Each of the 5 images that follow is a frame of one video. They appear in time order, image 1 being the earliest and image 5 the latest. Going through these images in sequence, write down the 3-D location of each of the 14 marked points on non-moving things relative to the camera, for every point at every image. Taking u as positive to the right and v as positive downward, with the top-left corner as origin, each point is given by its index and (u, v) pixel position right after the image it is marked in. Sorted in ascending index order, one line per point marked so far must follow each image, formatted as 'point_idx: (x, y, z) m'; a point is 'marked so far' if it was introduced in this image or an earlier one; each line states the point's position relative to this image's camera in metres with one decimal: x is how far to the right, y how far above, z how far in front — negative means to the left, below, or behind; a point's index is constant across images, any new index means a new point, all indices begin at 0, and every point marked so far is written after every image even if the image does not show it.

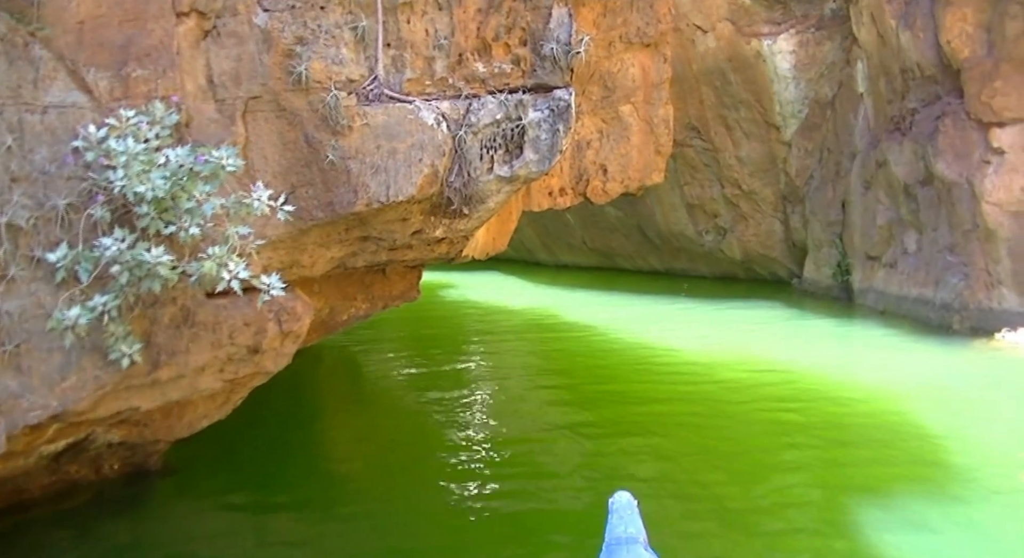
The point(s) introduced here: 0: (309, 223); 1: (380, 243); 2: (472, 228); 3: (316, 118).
0: (-1.1, +0.3, +5.1) m
1: (-0.8, +0.2, +5.6) m
2: (-0.3, +0.3, +5.8) m
3: (-1.0, +0.8, +5.1) m
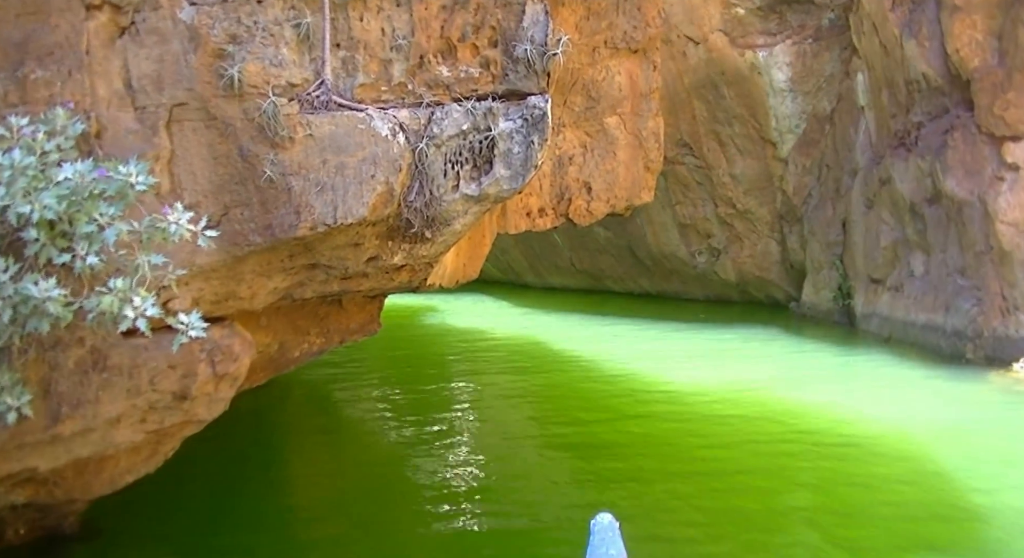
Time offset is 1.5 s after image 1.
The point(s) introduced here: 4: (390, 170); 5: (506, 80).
0: (-1.2, +0.1, +4.4) m
1: (-0.9, 0.0, +4.9) m
2: (-0.4, +0.1, +5.2) m
3: (-1.2, +0.7, +4.4) m
4: (-0.6, +0.5, +4.6) m
5: (0.0, +1.1, +5.1) m
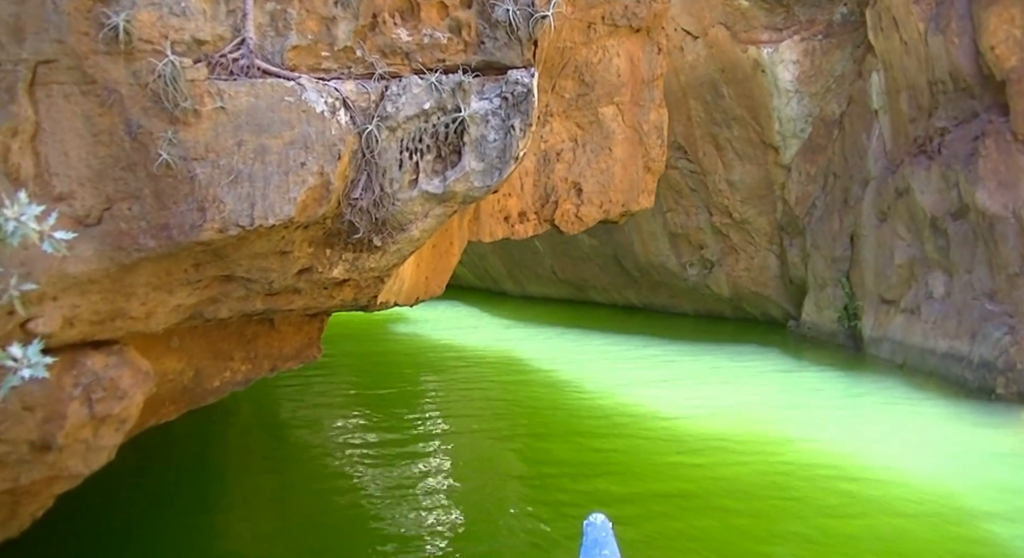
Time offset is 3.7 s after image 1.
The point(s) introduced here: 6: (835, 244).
0: (-1.3, +0.1, +3.4) m
1: (-1.1, 0.0, +3.9) m
2: (-0.5, +0.1, +4.1) m
3: (-1.3, +0.6, +3.3) m
4: (-0.7, +0.4, +3.5) m
5: (-0.1, +1.0, +4.1) m
6: (+3.8, +0.4, +11.1) m
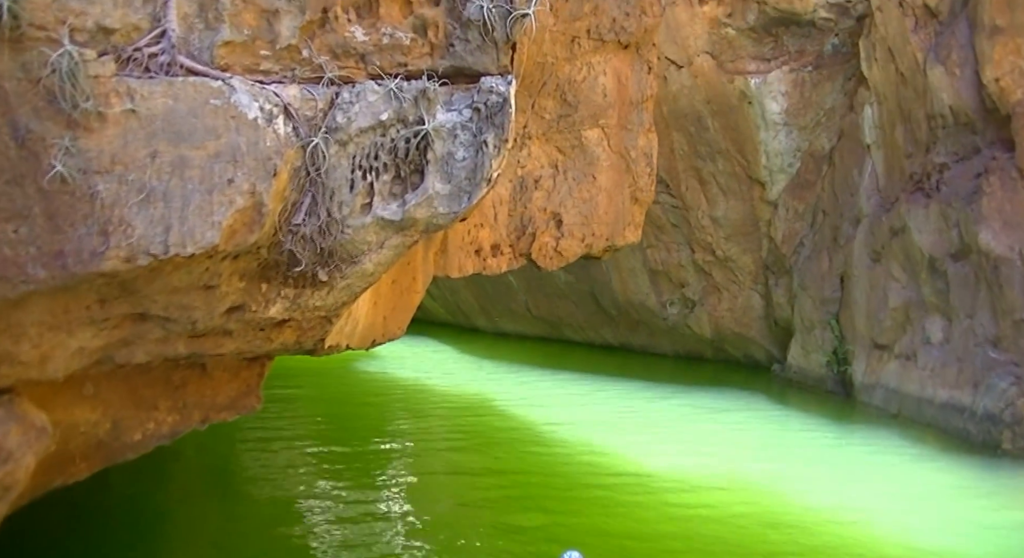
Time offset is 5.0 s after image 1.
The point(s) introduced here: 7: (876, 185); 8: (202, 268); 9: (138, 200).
0: (-1.4, 0.0, +2.7) m
1: (-1.2, -0.2, +3.2) m
2: (-0.6, -0.1, +3.5) m
3: (-1.4, +0.5, +2.7) m
4: (-0.8, +0.3, +2.9) m
5: (-0.2, +0.8, +3.5) m
6: (+3.5, -0.1, +10.7) m
7: (+3.7, +0.9, +9.7) m
8: (-1.0, 0.0, +3.0) m
9: (-1.1, +0.2, +2.8) m
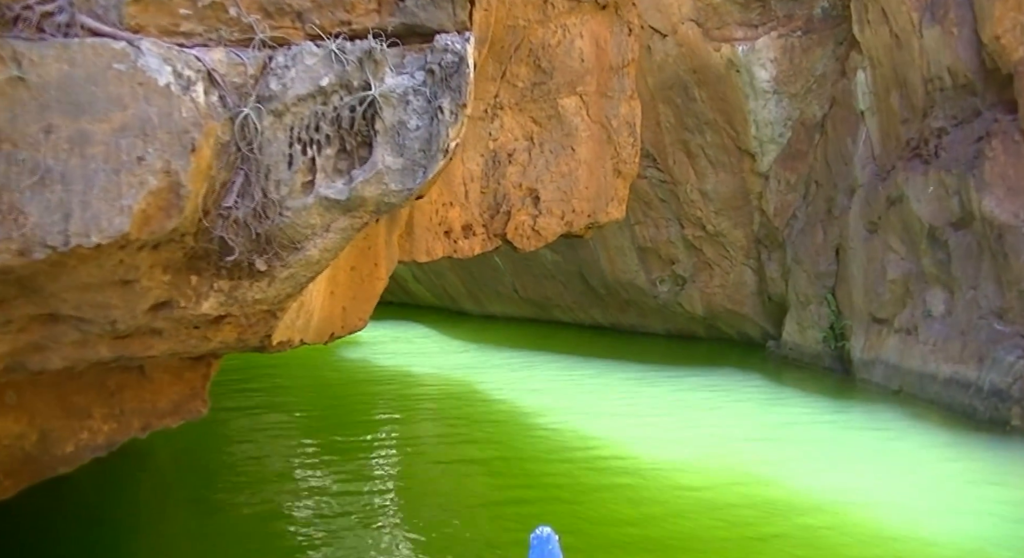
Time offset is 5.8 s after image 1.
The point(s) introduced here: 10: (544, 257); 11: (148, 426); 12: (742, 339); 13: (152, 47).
0: (-1.5, 0.0, +2.4) m
1: (-1.3, -0.1, +2.9) m
2: (-0.8, -0.1, +3.1) m
3: (-1.5, +0.5, +2.3) m
4: (-0.9, +0.3, +2.5) m
5: (-0.4, +0.9, +3.1) m
6: (+3.3, +0.2, +10.3) m
7: (+3.5, +1.2, +9.3) m
8: (-1.1, +0.1, +2.6) m
9: (-1.2, +0.2, +2.4) m
10: (+0.5, +0.3, +13.6) m
11: (-1.4, -0.6, +3.8) m
12: (+2.9, -0.8, +12.2) m
13: (-1.0, +0.6, +2.6) m
